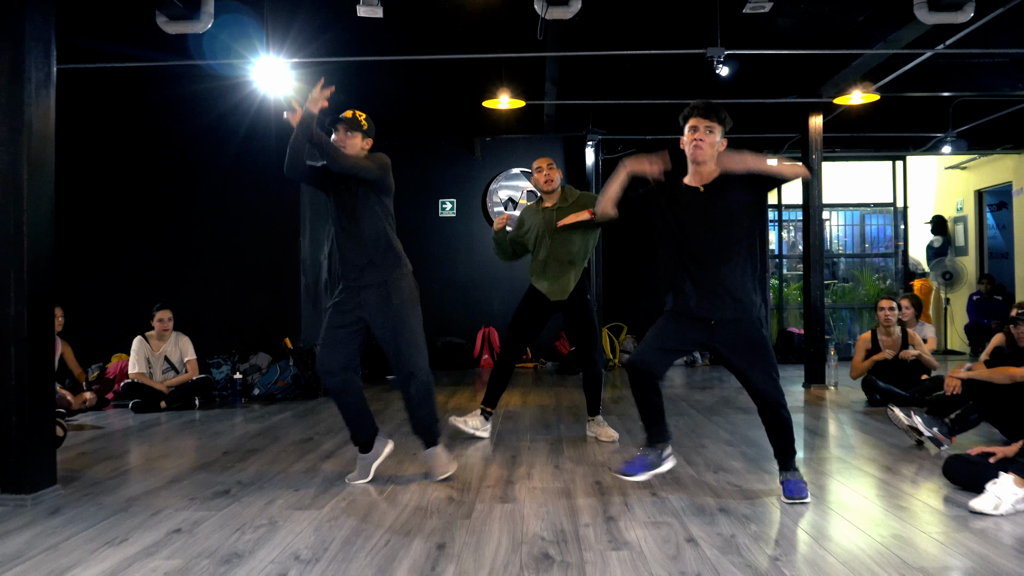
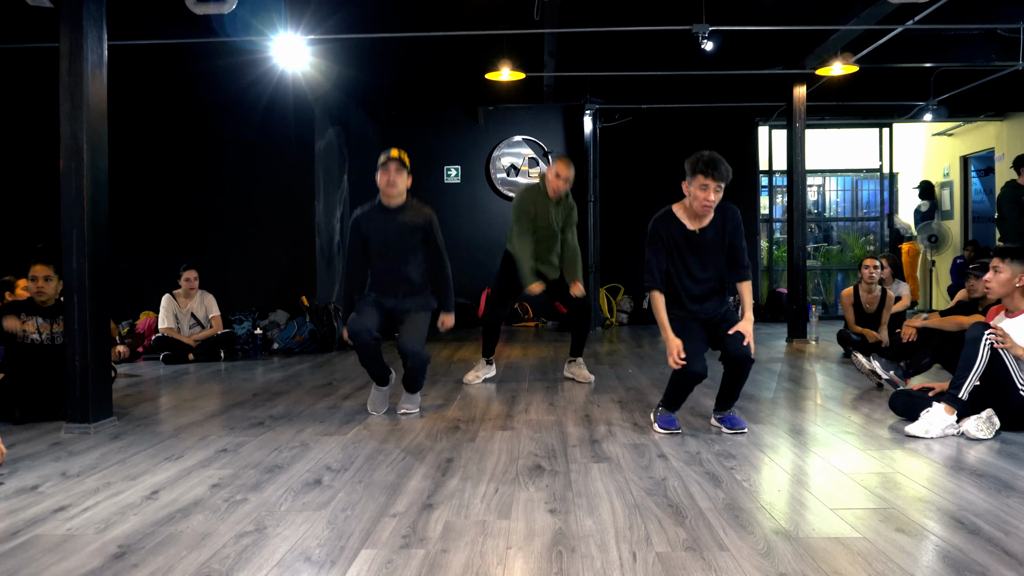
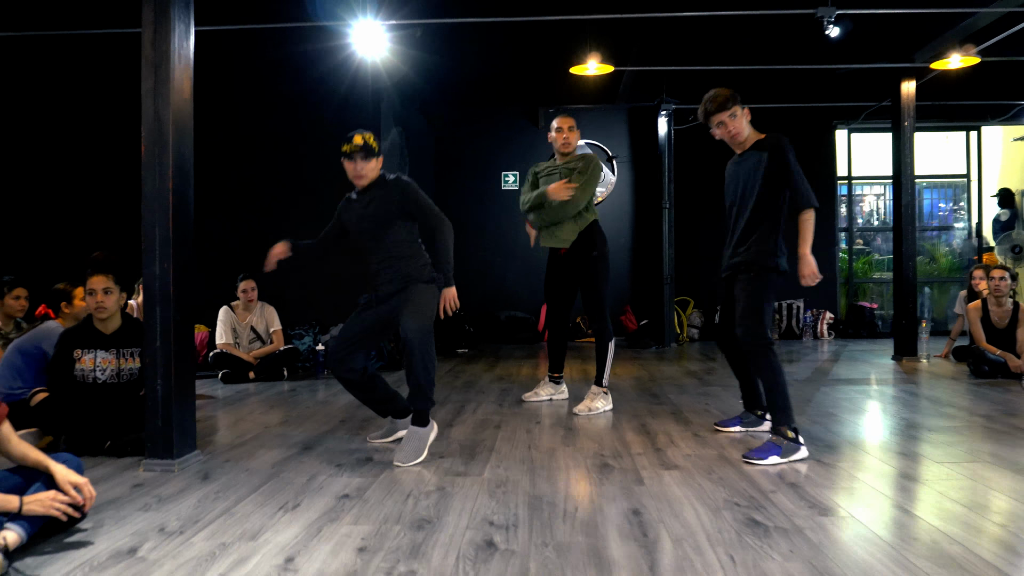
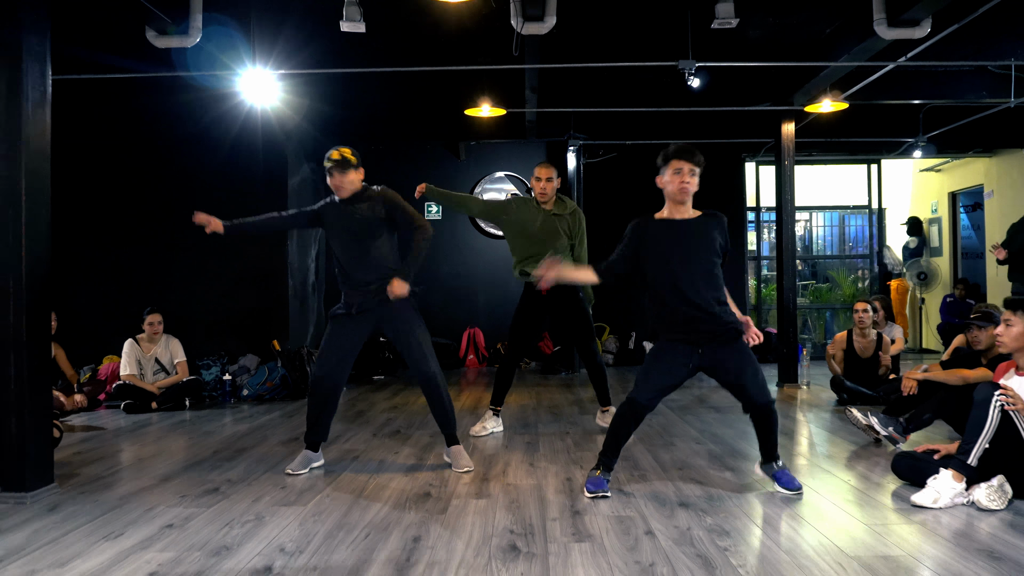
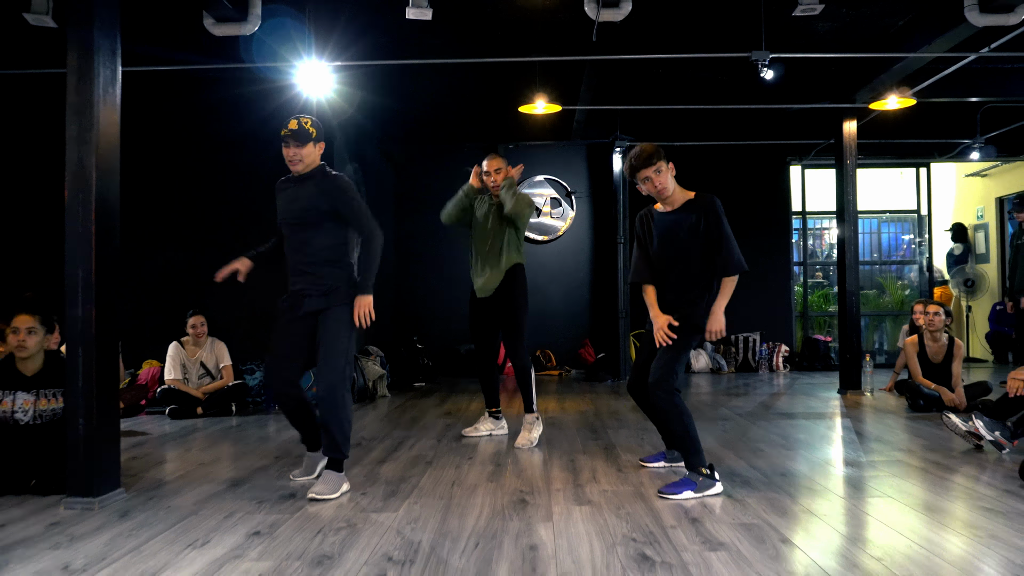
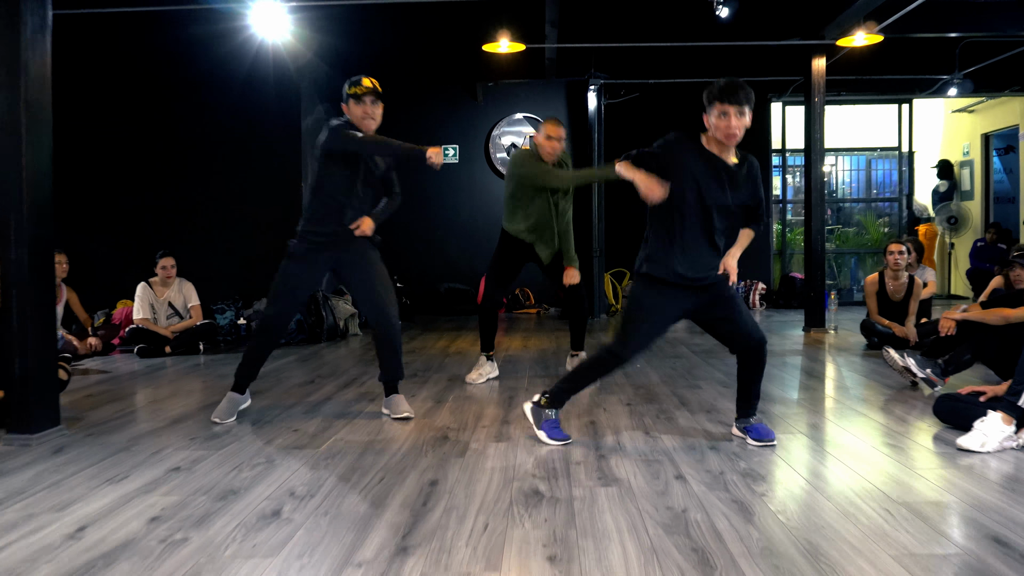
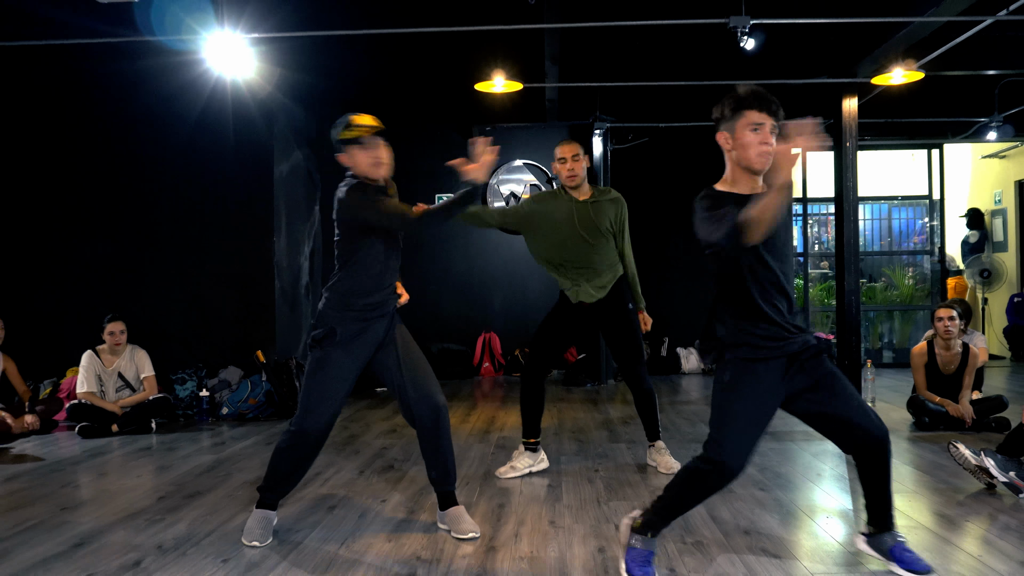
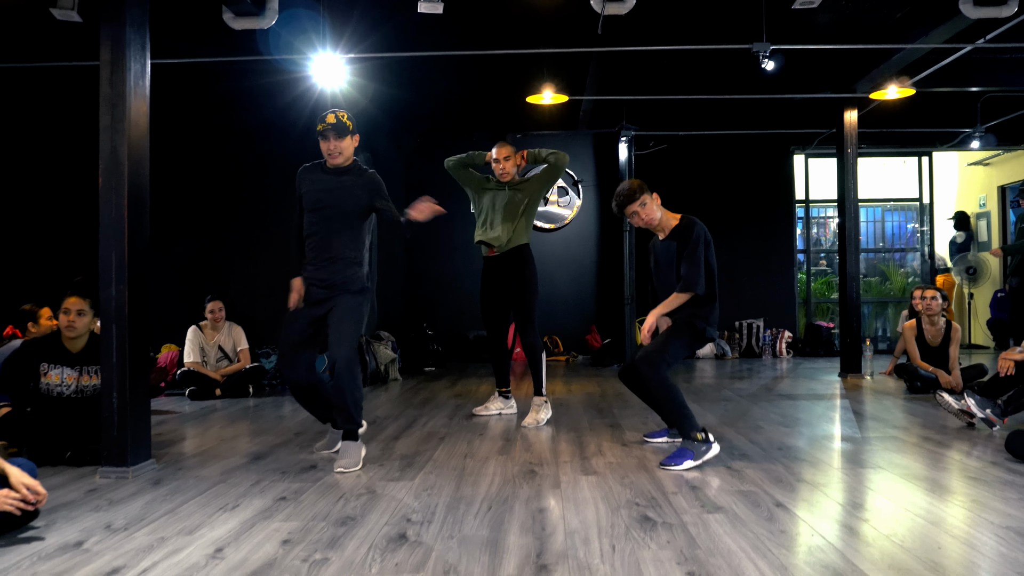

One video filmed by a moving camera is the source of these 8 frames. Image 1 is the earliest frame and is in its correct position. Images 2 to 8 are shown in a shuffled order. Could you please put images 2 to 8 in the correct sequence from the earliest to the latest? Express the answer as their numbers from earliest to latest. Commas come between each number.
2, 6, 7, 4, 5, 8, 3
